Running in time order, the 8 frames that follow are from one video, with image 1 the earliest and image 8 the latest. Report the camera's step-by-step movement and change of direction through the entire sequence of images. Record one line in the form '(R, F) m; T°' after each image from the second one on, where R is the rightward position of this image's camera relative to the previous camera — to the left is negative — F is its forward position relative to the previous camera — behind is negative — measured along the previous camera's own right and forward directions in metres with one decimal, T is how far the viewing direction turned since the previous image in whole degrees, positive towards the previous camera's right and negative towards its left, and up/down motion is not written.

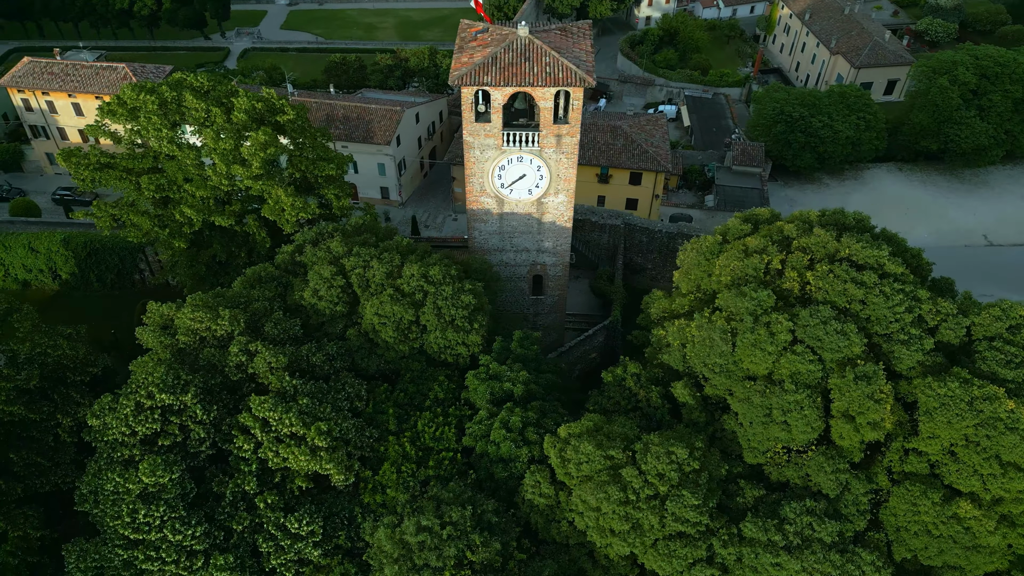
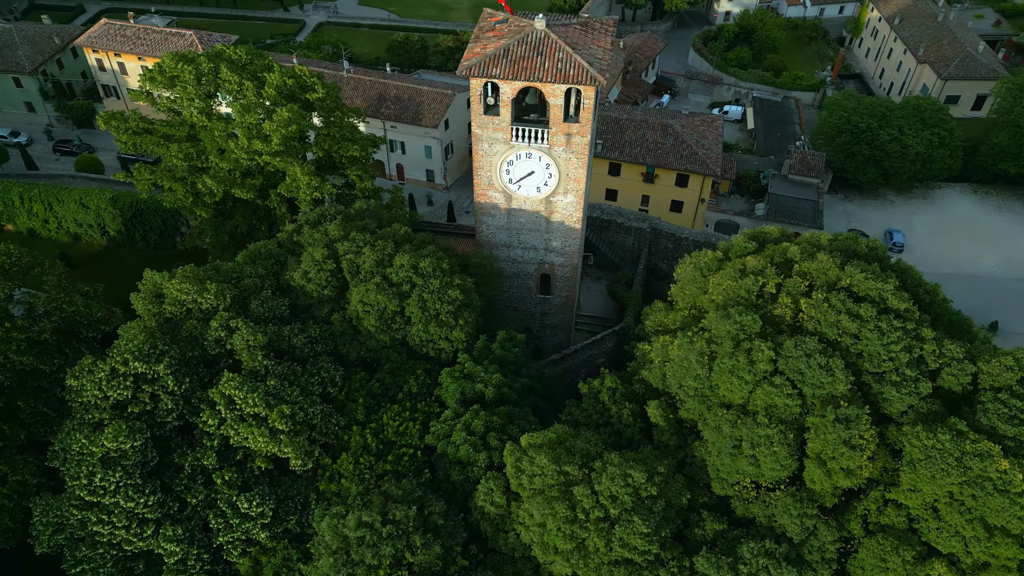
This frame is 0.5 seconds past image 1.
(+2.7, +0.7) m; -5°
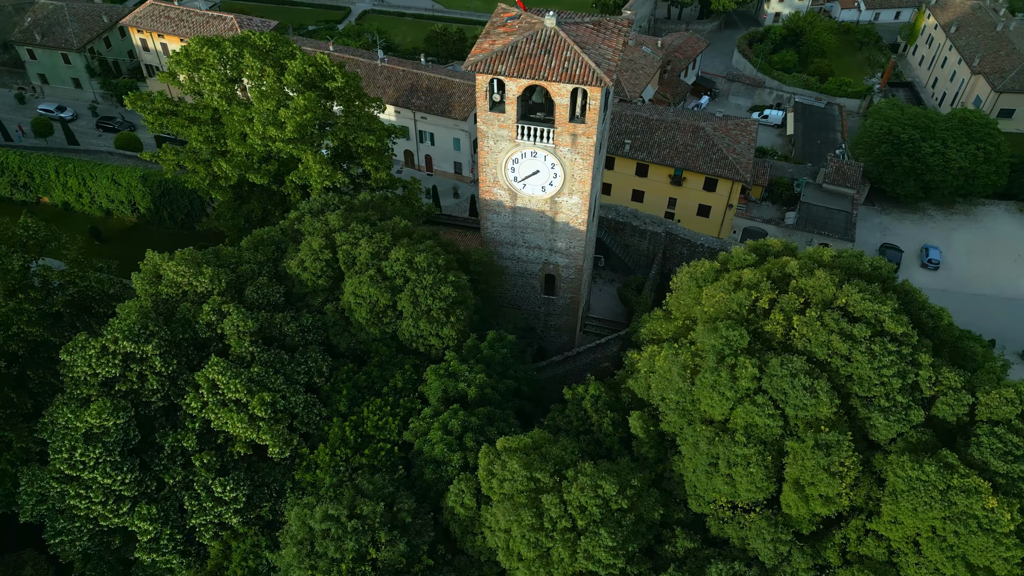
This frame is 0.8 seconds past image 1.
(+1.6, +0.3) m; -3°
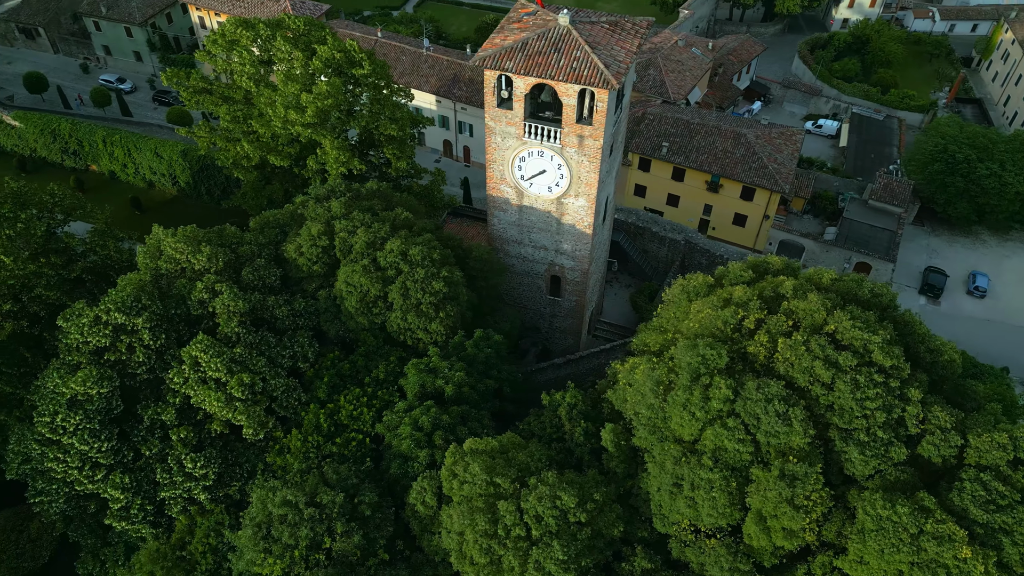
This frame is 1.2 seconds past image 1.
(+2.1, +0.3) m; -4°
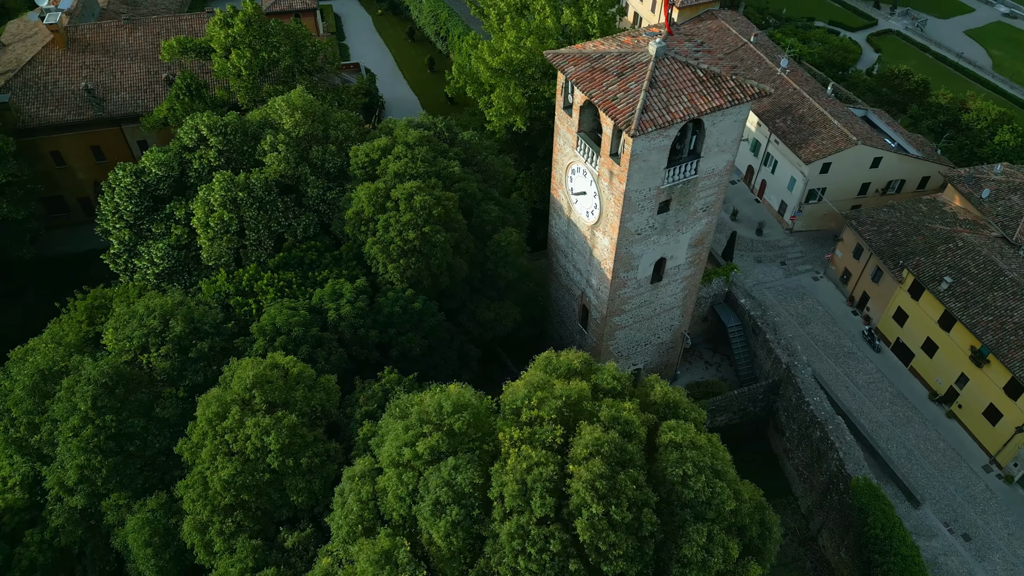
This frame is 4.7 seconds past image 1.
(+13.4, +4.4) m; -29°
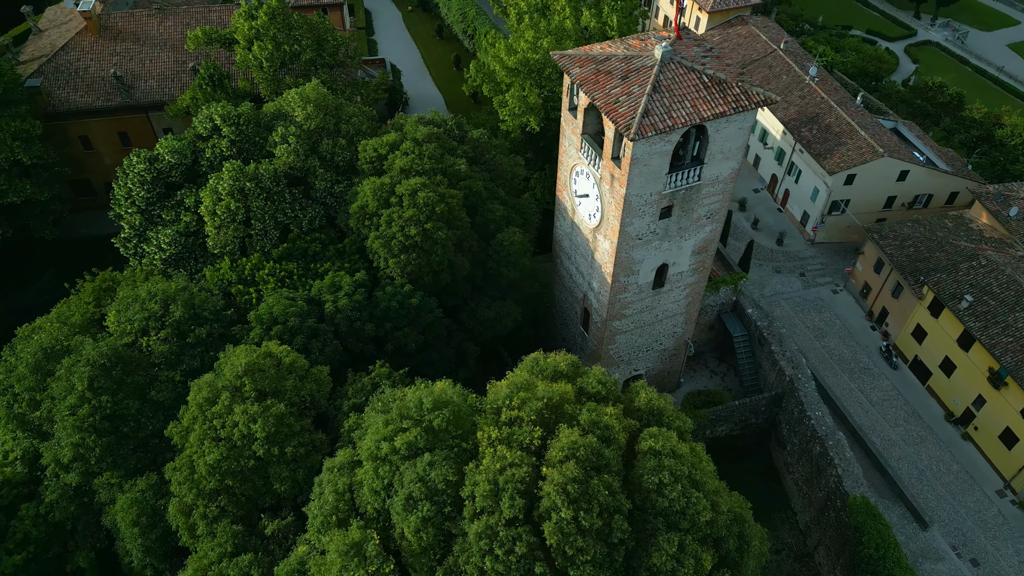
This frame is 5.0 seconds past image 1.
(+1.1, 0.0) m; -2°
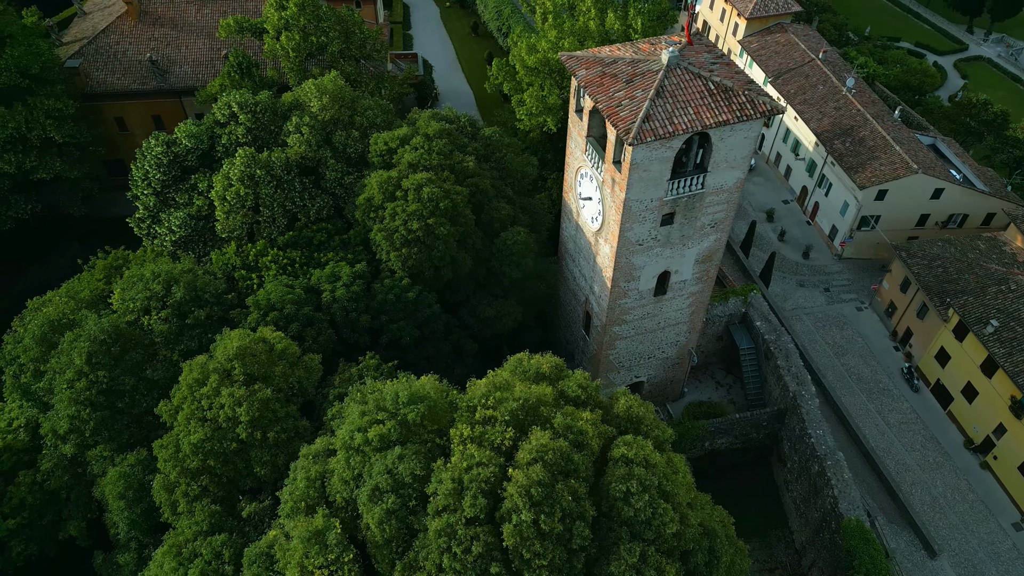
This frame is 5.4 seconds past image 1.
(+1.4, +0.1) m; -3°
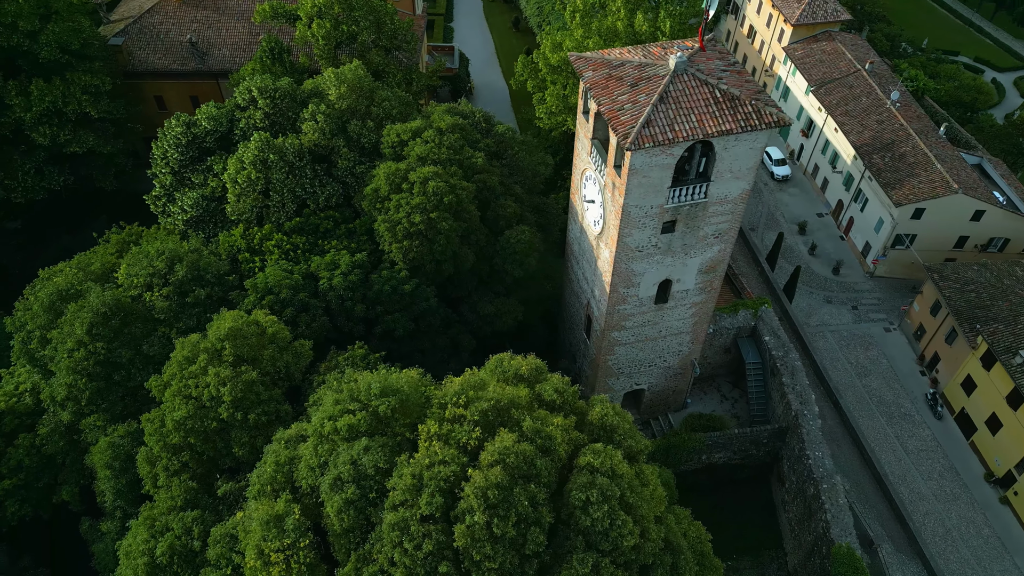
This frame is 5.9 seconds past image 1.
(+1.6, +0.1) m; -3°
